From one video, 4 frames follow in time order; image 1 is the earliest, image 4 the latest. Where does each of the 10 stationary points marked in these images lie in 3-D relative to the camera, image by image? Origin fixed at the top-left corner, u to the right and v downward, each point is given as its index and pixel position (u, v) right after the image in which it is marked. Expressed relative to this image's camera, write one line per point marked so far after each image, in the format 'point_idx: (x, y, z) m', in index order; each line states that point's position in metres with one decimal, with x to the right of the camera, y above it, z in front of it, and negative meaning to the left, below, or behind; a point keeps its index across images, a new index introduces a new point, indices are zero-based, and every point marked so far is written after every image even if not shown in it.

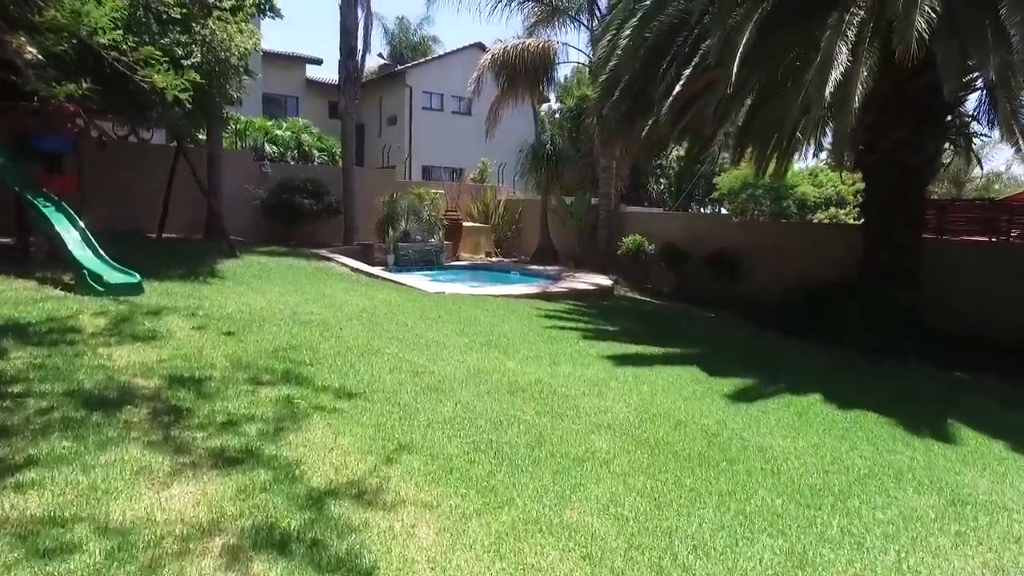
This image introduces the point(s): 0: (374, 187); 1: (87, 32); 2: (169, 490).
0: (-3.8, +2.8, +19.7) m
1: (-5.1, +3.1, +8.4) m
2: (-1.7, -1.0, +3.4) m
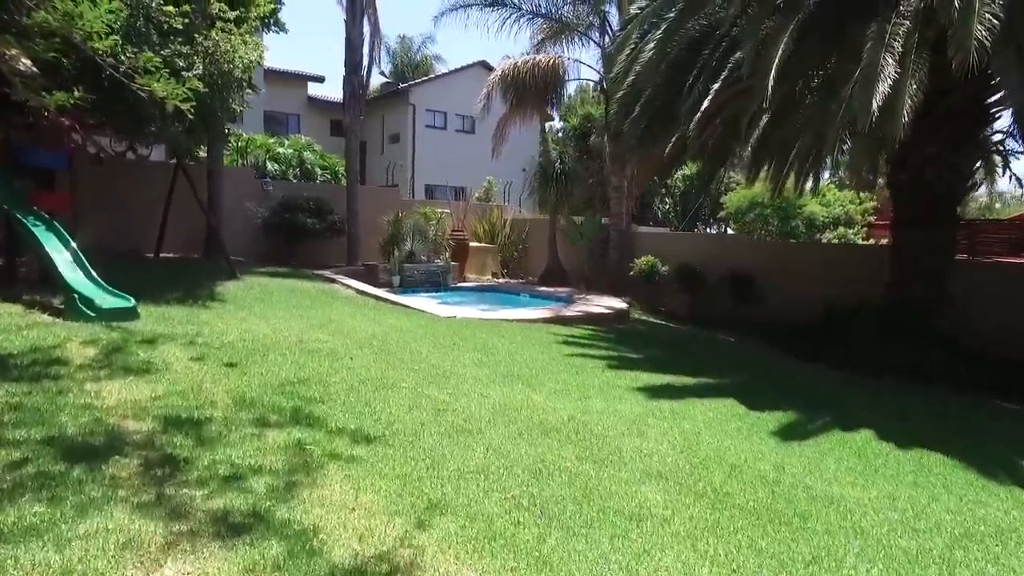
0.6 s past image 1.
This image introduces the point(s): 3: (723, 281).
0: (-3.6, +2.2, +19.2) m
1: (-4.8, +2.8, +7.9) m
2: (-1.4, -1.1, +2.8) m
3: (+4.8, +0.2, +15.9) m
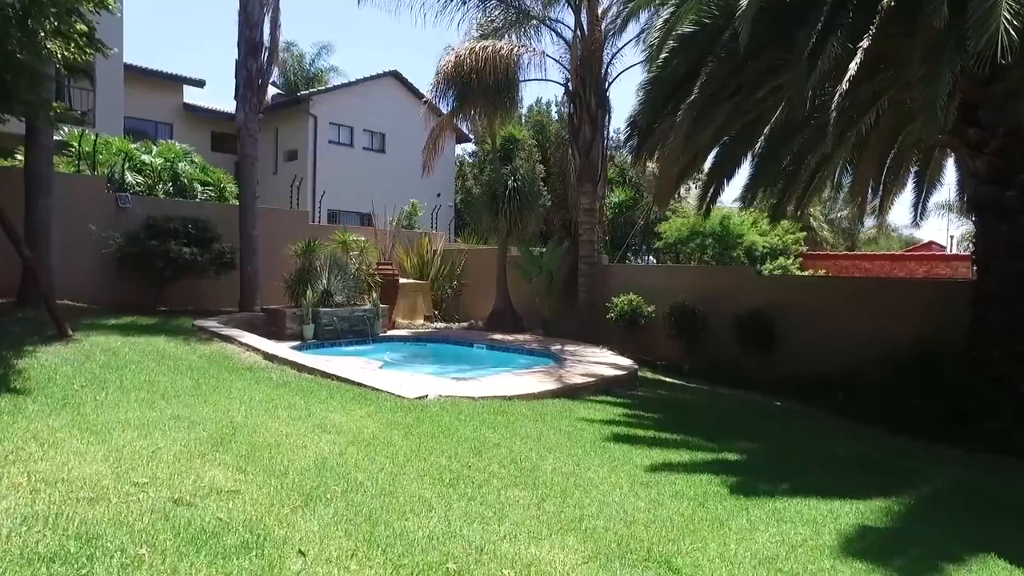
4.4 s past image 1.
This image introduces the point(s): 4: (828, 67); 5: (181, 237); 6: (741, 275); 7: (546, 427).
0: (-4.9, +1.2, +14.8) m
1: (-4.2, +2.3, +3.5) m
2: (0.0, -1.4, -1.1) m
3: (+4.0, -0.7, +12.8) m
4: (+3.1, +2.2, +7.1) m
5: (-5.7, +0.9, +12.3) m
6: (+4.4, +0.2, +13.2) m
7: (+0.3, -1.2, +6.5) m
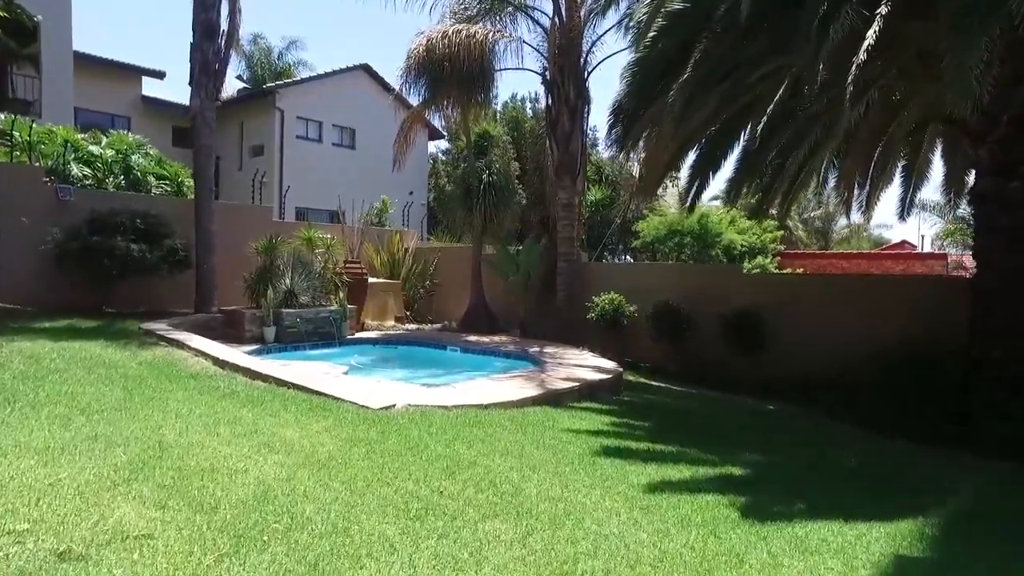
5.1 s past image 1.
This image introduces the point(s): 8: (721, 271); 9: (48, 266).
0: (-5.3, +1.2, +13.9) m
1: (-4.3, +2.3, +2.6) m
2: (+0.1, -1.3, -1.9) m
3: (+3.6, -0.6, +12.2) m
4: (+2.9, +2.3, +6.5) m
5: (-6.1, +0.9, +11.3) m
6: (+3.9, +0.2, +12.6) m
7: (+0.1, -1.2, +5.8) m
8: (+3.7, +0.3, +12.8) m
9: (-7.4, +0.4, +11.4) m
